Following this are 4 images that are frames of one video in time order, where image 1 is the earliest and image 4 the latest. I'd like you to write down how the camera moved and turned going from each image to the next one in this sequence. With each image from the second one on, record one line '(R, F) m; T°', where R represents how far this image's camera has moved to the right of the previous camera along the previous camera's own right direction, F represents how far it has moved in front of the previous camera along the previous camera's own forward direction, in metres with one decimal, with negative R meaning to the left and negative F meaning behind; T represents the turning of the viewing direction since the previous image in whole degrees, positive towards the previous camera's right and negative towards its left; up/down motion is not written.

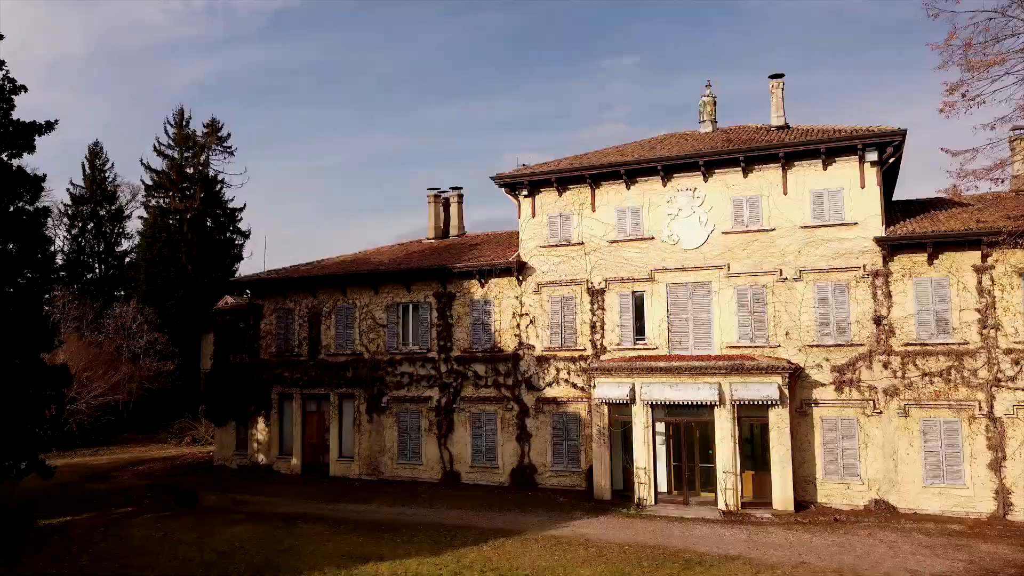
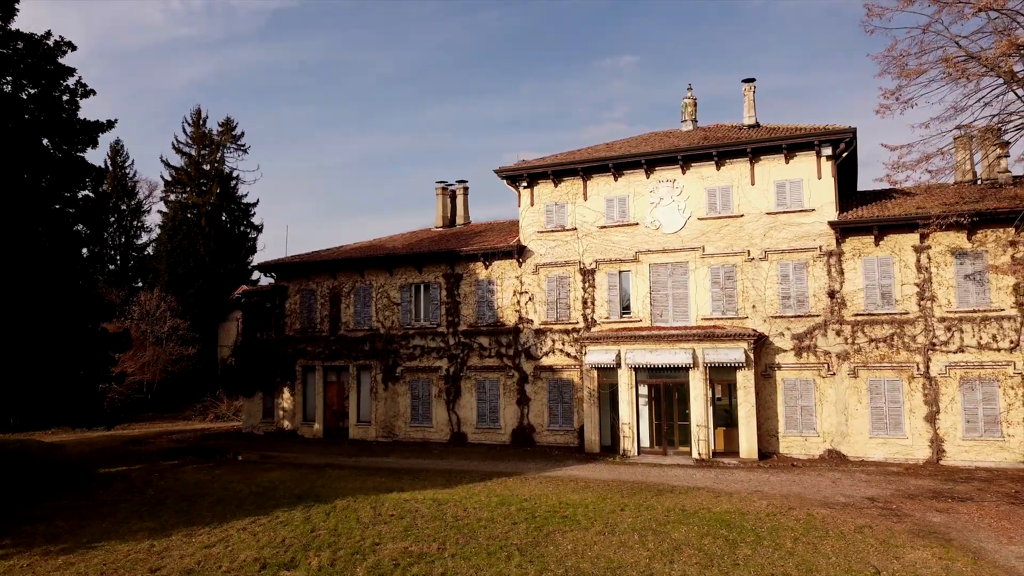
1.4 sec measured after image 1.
(-0.1, -3.5) m; 0°
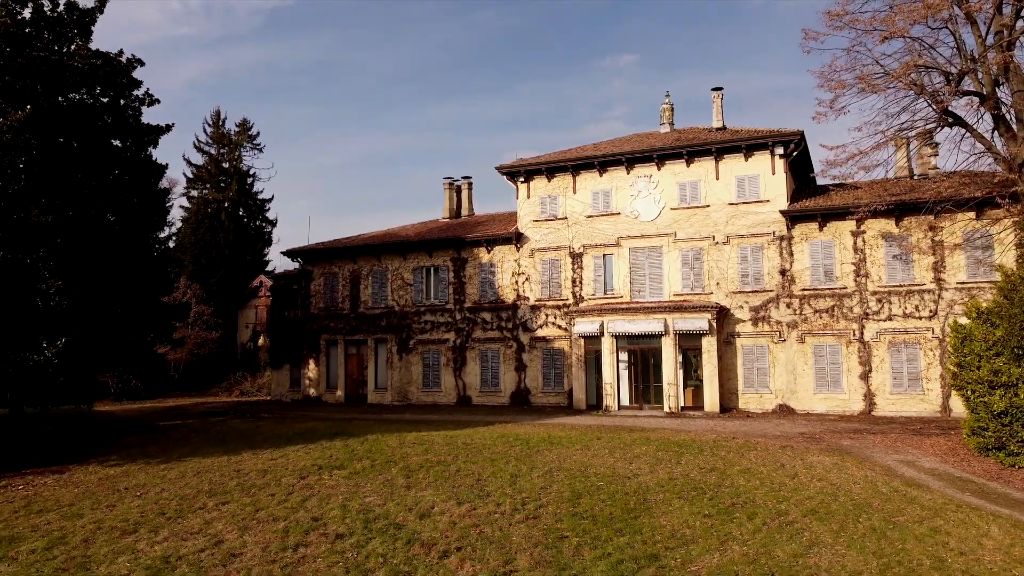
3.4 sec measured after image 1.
(+0.1, -4.7) m; 0°
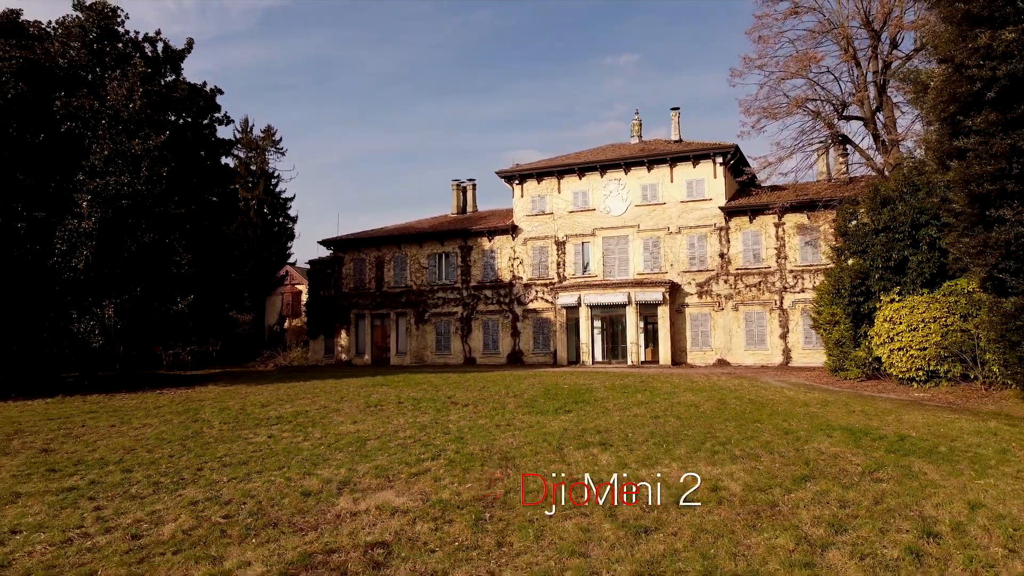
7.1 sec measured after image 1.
(+0.2, -8.4) m; 0°
